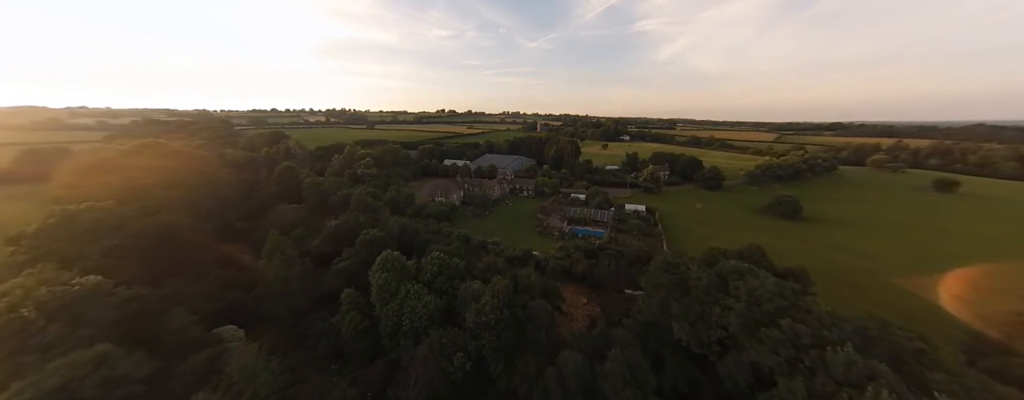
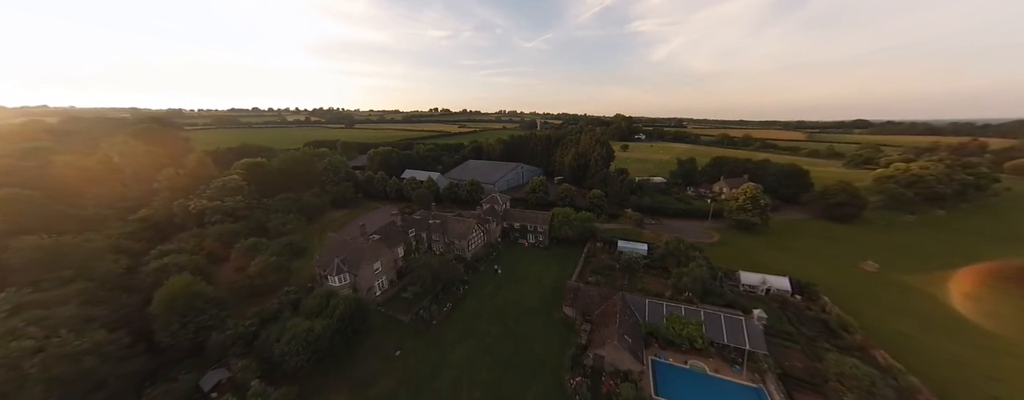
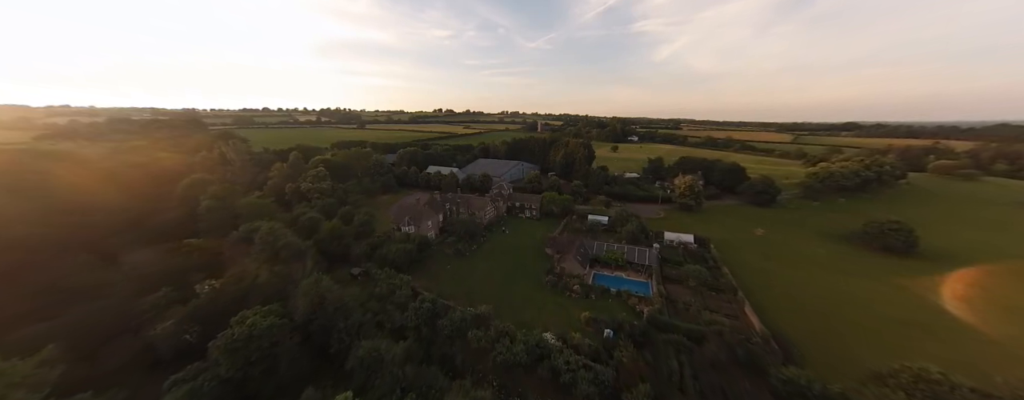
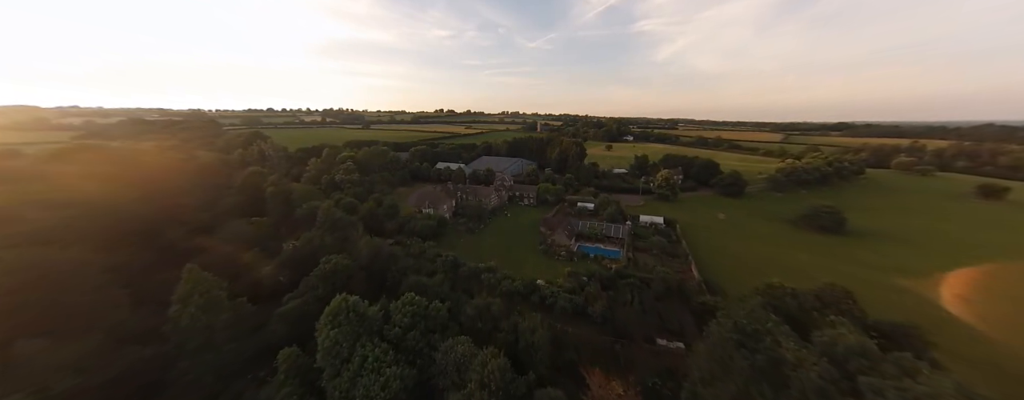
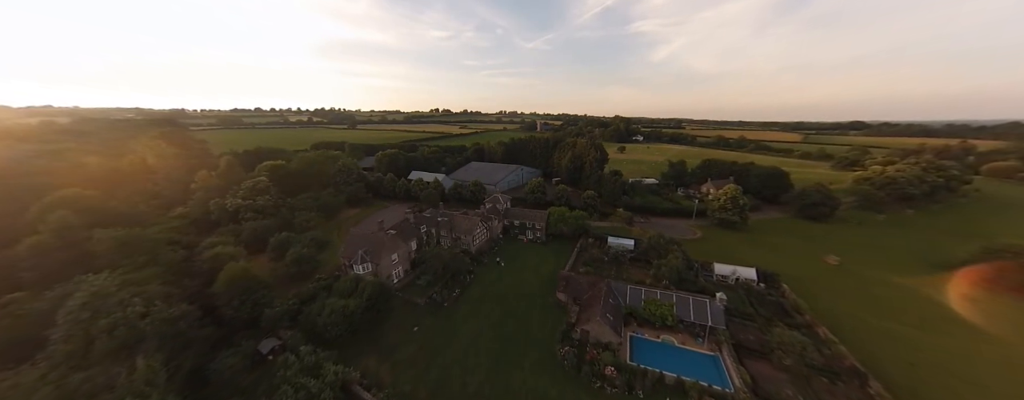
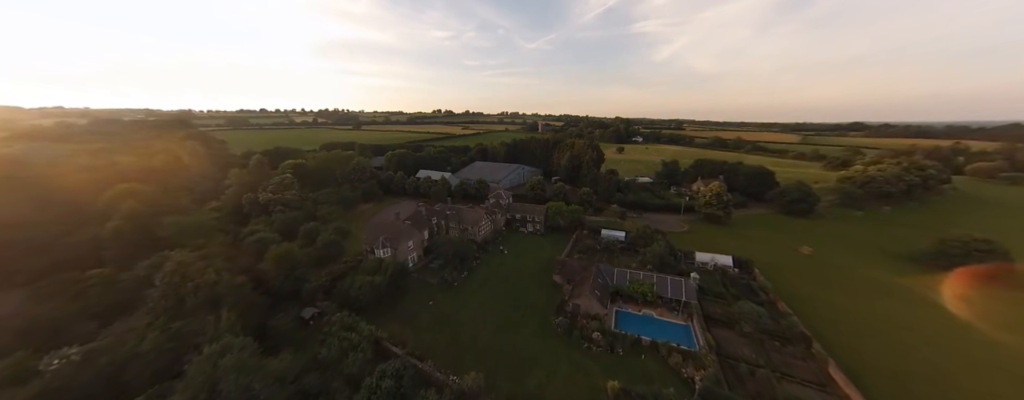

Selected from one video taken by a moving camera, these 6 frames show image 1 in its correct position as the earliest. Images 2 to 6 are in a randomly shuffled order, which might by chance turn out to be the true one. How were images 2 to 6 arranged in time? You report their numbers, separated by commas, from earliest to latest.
4, 3, 6, 5, 2
